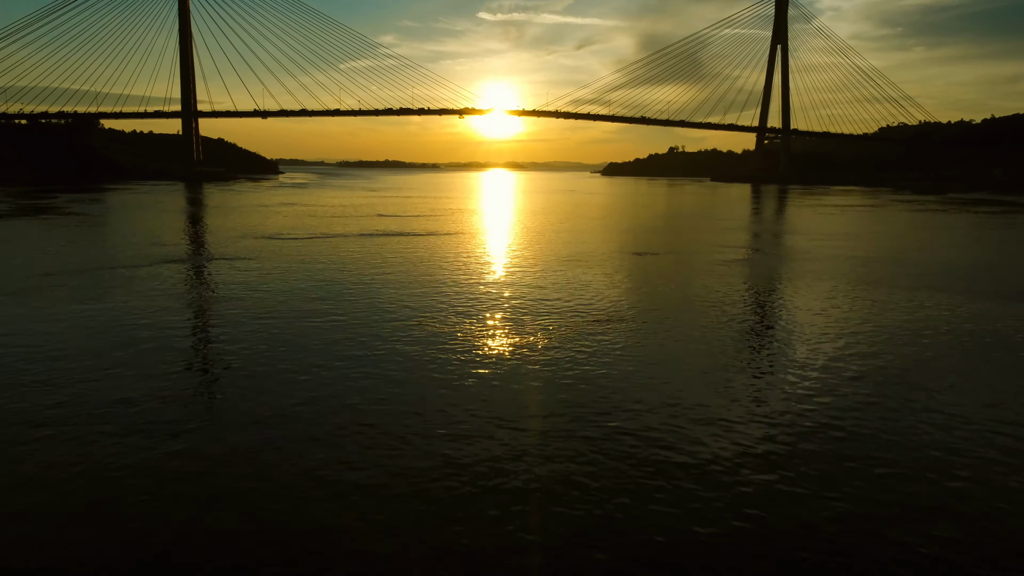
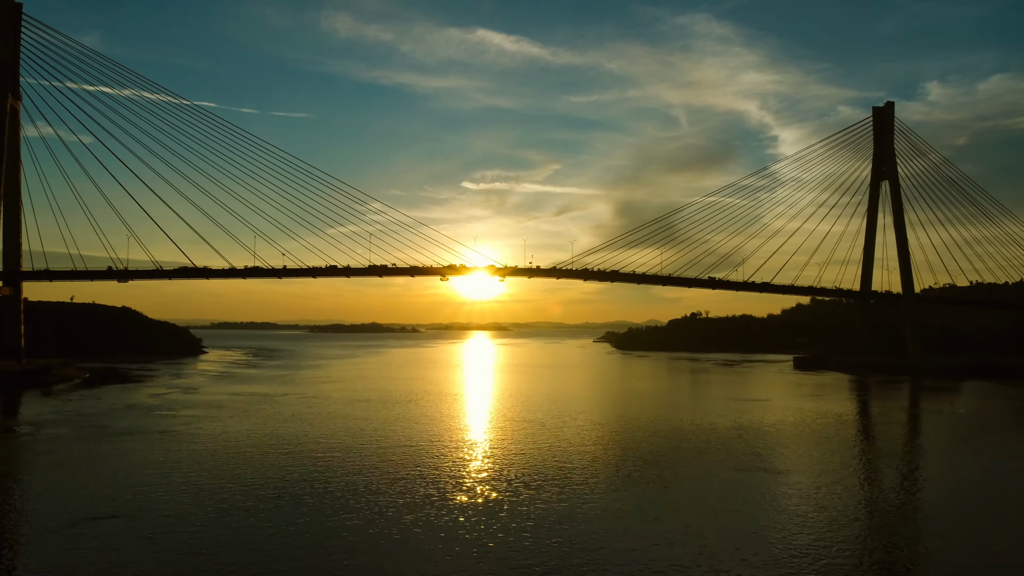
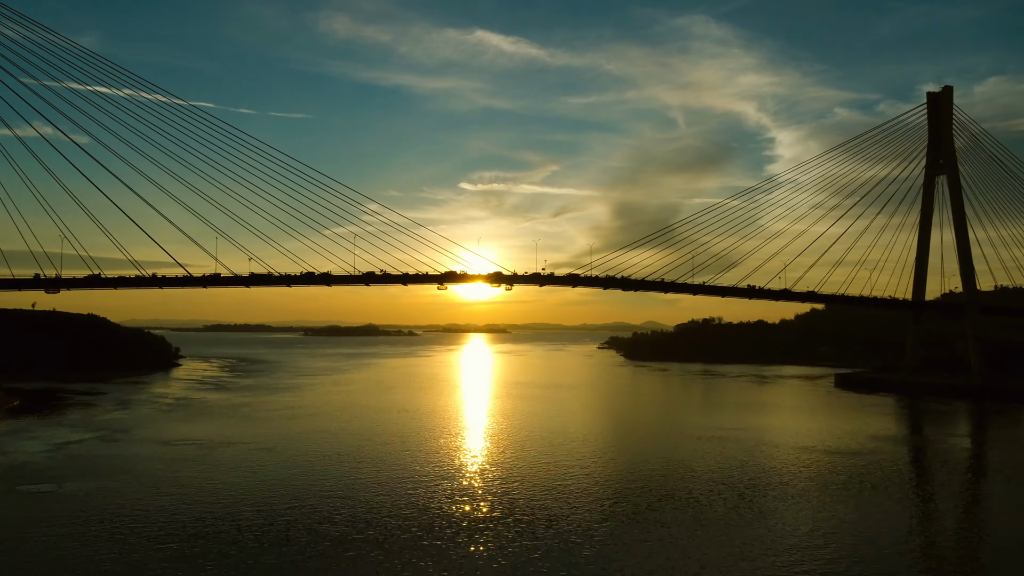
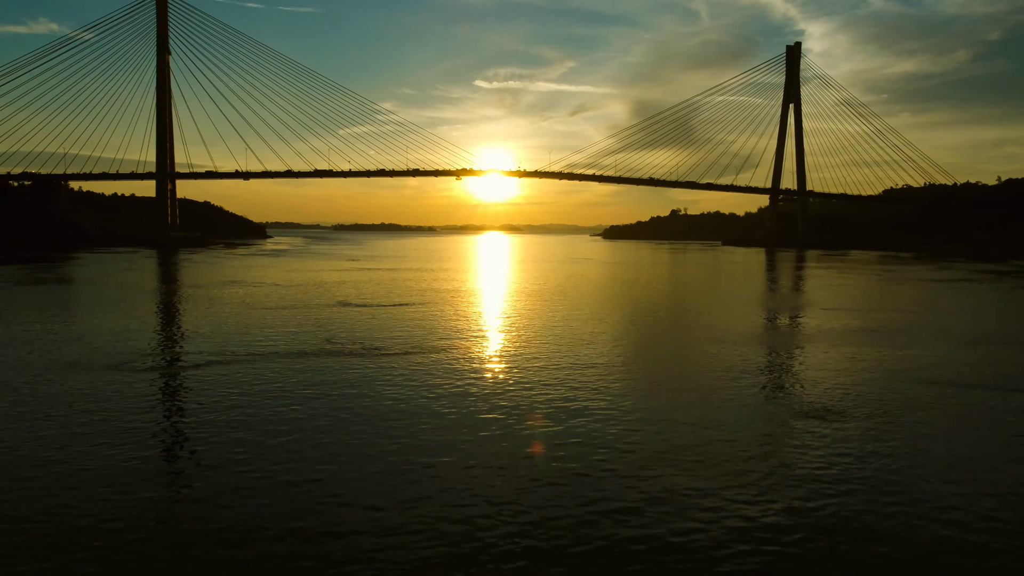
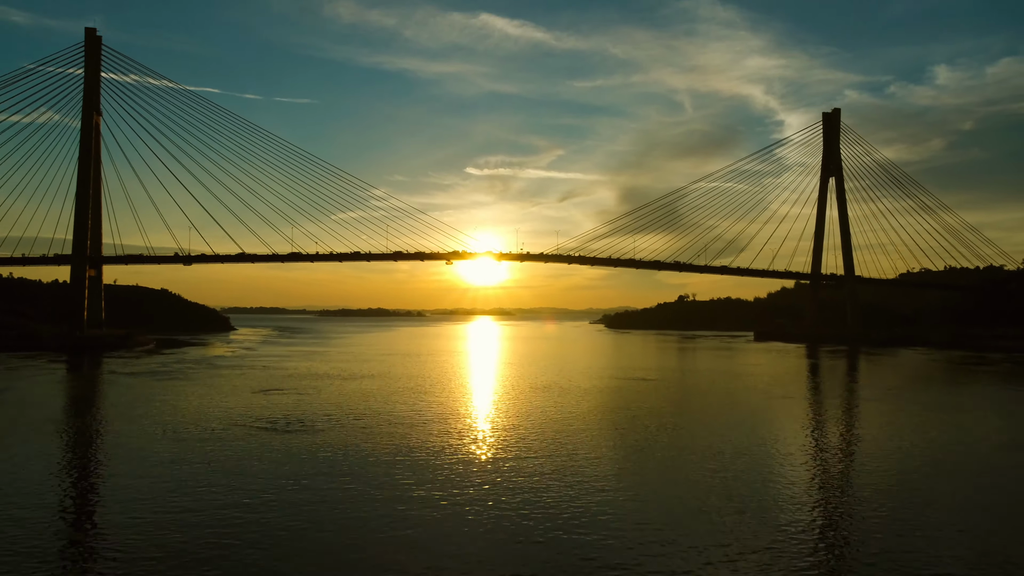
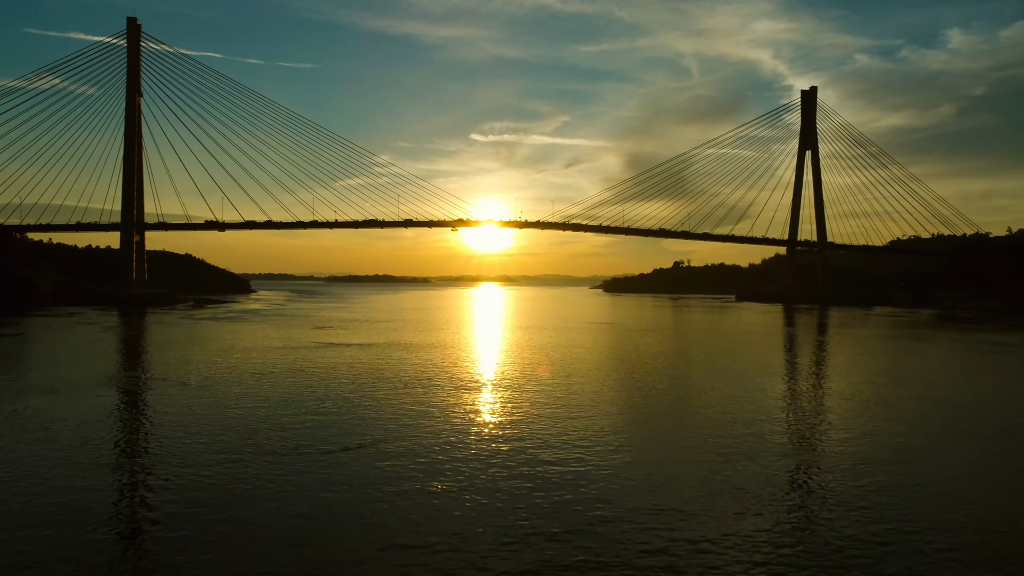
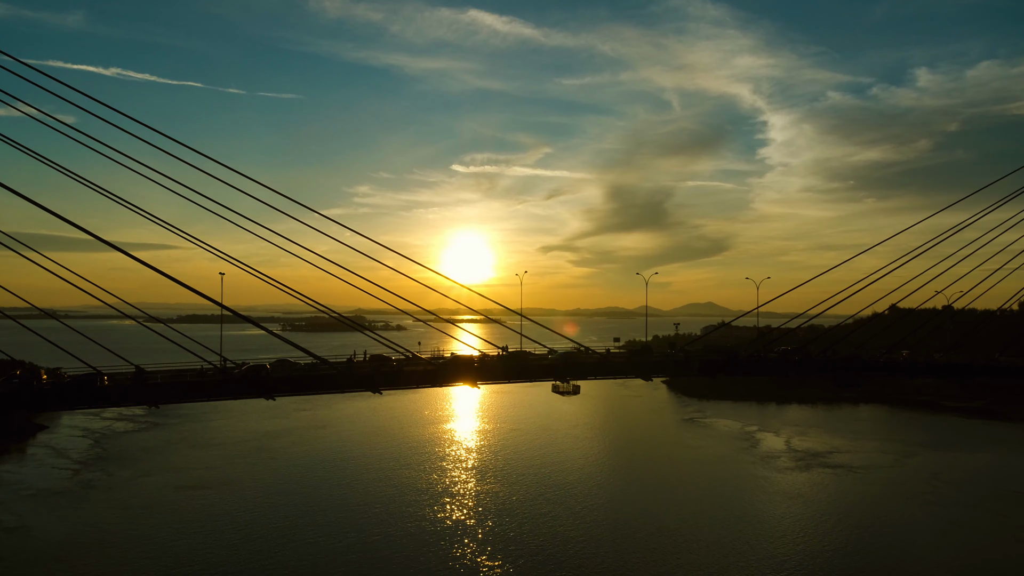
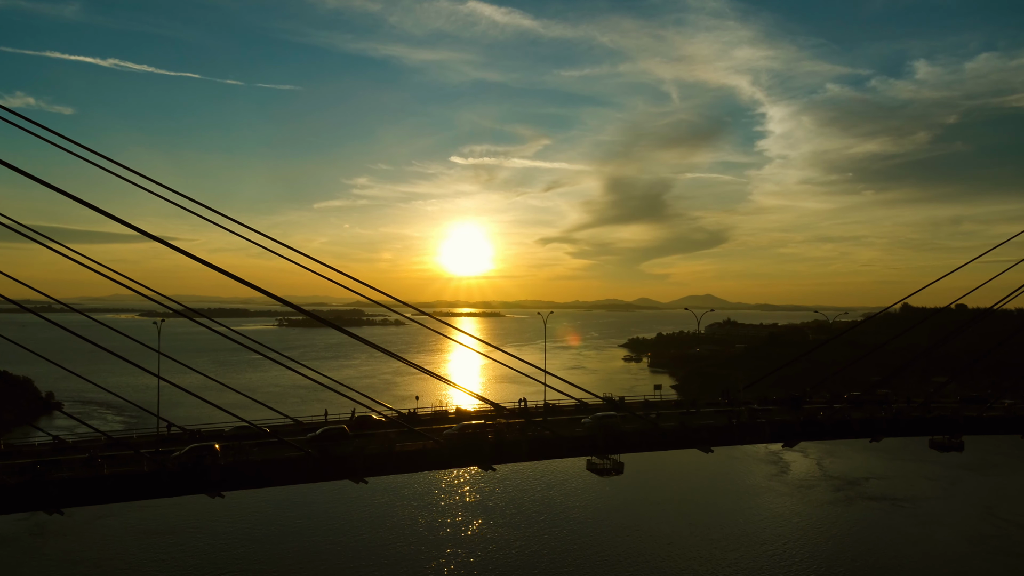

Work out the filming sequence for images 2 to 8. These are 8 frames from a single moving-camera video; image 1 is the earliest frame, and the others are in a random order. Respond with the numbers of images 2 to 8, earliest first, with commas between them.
4, 6, 5, 2, 3, 7, 8
